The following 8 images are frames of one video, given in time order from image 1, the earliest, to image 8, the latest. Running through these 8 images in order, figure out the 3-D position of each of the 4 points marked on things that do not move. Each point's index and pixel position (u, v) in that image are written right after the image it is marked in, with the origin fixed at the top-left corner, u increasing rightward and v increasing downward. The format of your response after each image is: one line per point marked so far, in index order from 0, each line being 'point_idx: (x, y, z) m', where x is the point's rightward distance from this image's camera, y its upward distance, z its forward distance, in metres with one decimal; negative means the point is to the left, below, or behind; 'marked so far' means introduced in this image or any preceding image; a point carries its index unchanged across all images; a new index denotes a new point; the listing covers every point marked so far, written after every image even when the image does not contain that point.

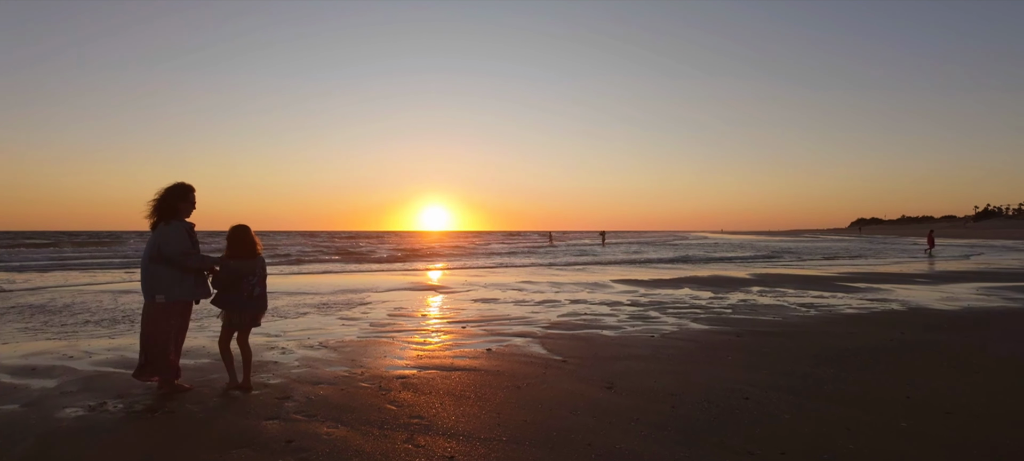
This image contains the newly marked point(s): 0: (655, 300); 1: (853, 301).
0: (+3.3, -1.6, +12.4) m
1: (+8.0, -1.7, +12.8) m
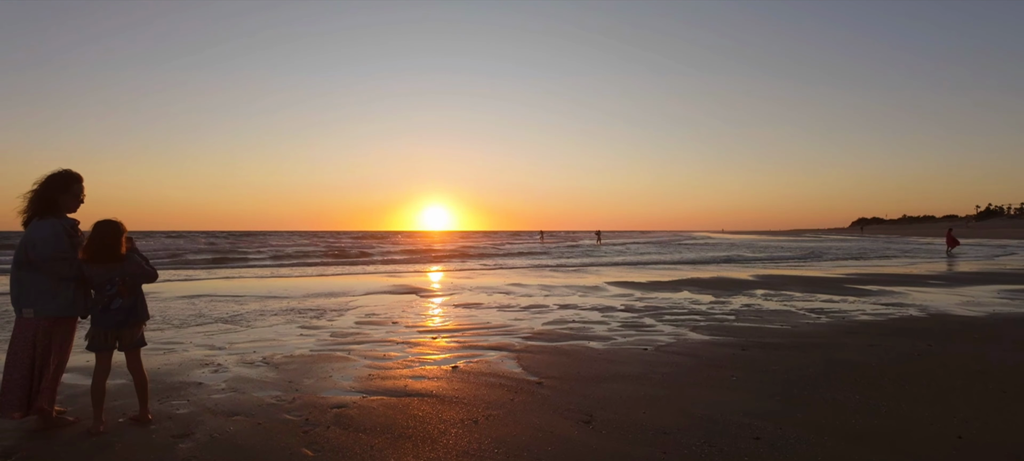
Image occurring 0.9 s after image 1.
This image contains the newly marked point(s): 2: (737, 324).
0: (+3.0, -1.6, +11.5) m
1: (+7.6, -1.6, +11.9) m
2: (+3.9, -1.7, +9.7) m
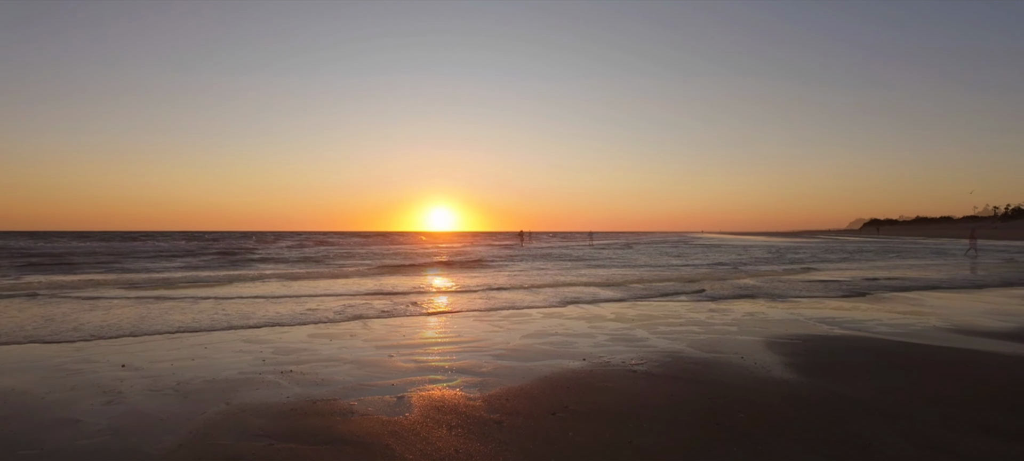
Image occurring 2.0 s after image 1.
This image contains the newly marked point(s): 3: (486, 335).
0: (+2.6, -1.6, +10.4) m
1: (+7.3, -1.7, +10.8) m
2: (+3.6, -1.7, +8.7) m
3: (-0.4, -1.6, +8.4) m
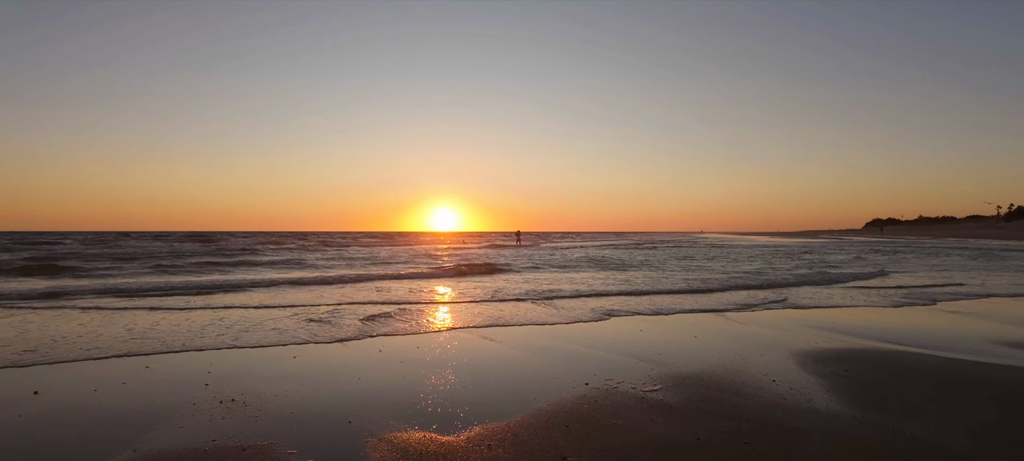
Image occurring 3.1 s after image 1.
0: (+2.5, -1.6, +9.3) m
1: (+7.2, -1.7, +9.7) m
2: (+3.5, -1.7, +7.5) m
3: (-0.5, -1.6, +7.4) m
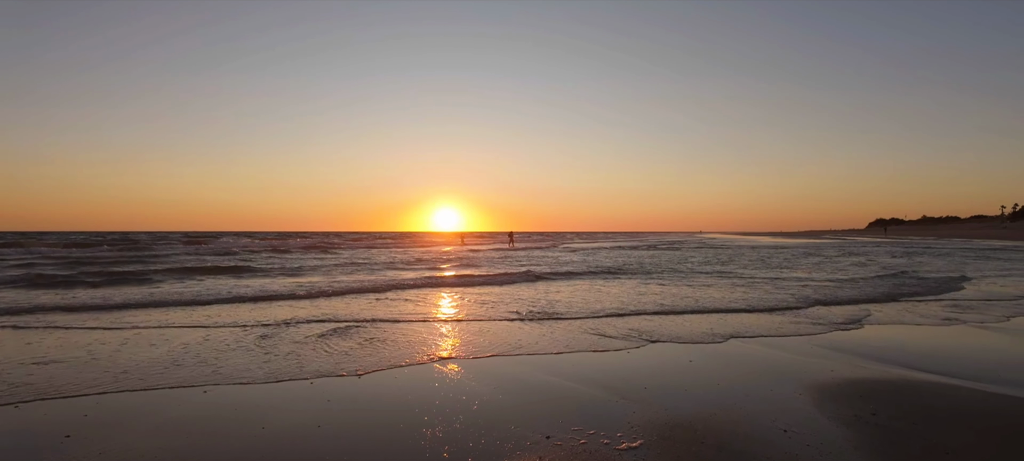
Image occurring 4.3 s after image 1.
0: (+2.0, -1.7, +8.1) m
1: (+6.7, -1.8, +8.4) m
2: (+3.0, -1.8, +6.3) m
3: (-1.0, -1.7, +6.1) m
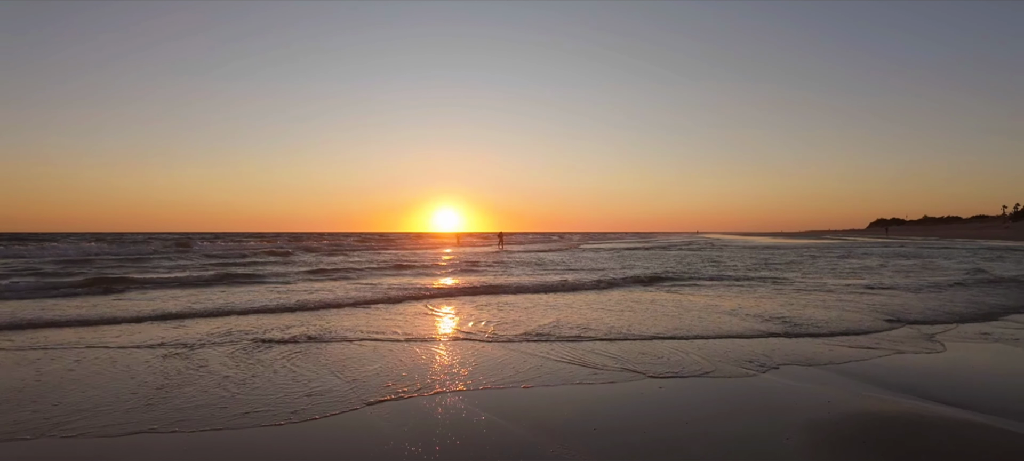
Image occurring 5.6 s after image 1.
0: (+1.5, -1.8, +7.0) m
1: (+6.1, -1.8, +7.3) m
2: (+2.4, -1.9, +5.2) m
3: (-1.6, -1.8, +5.0) m
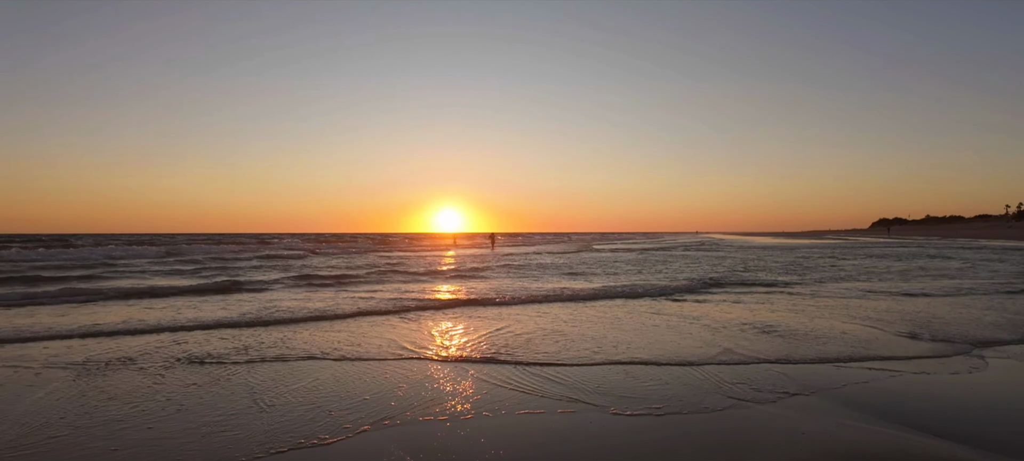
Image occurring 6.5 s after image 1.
0: (+1.0, -1.8, +6.2) m
1: (+5.7, -1.9, +6.5) m
2: (+2.0, -1.9, +4.4) m
3: (-2.0, -1.9, +4.2) m
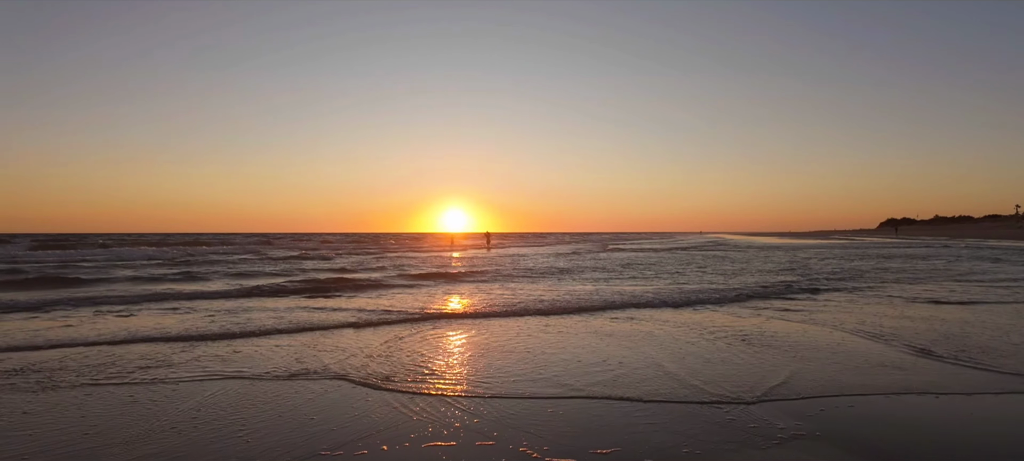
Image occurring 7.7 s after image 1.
0: (+0.5, -1.9, +5.4) m
1: (+5.2, -2.0, +5.7) m
2: (+1.5, -2.0, +3.6) m
3: (-2.5, -2.0, +3.5) m
